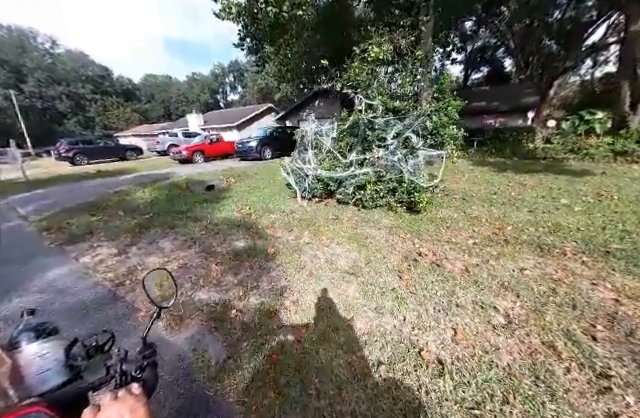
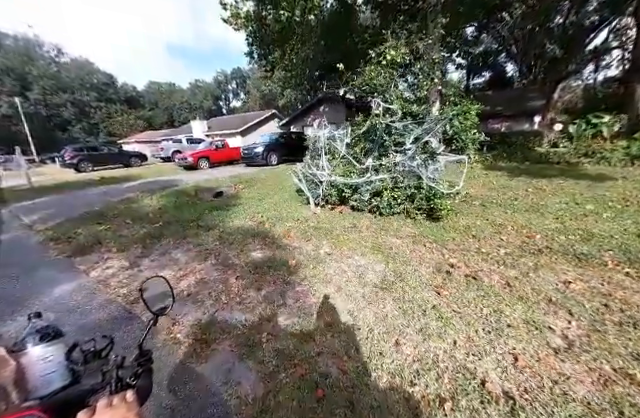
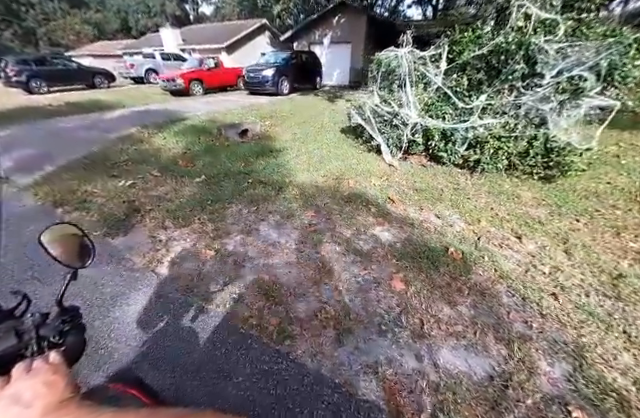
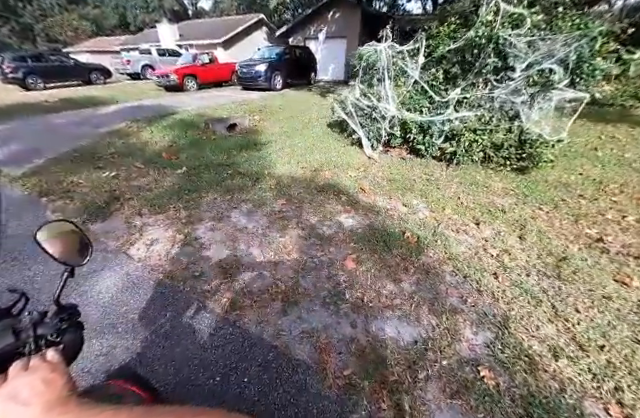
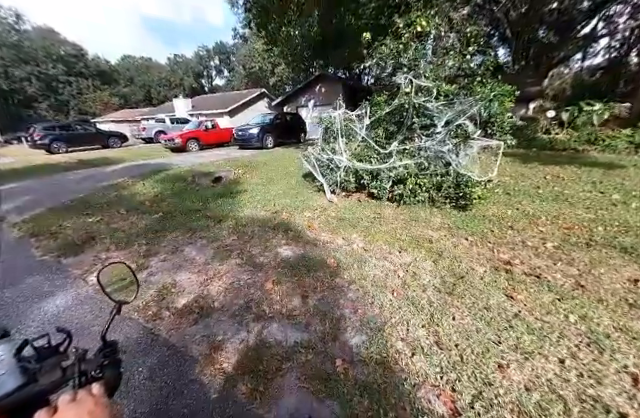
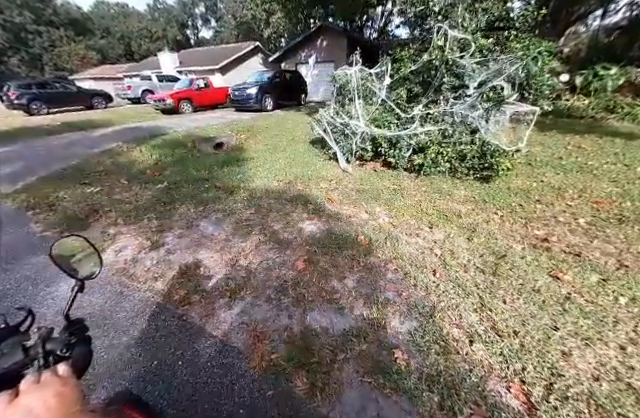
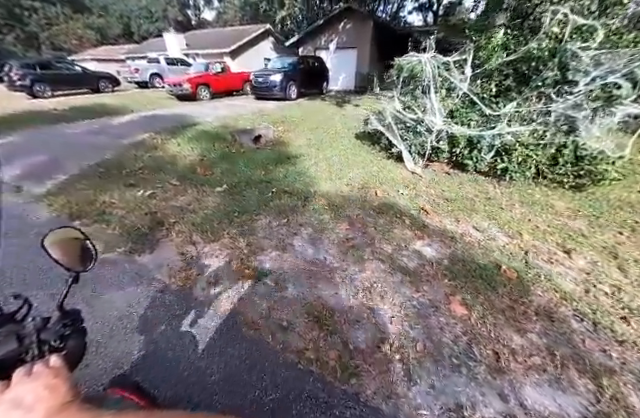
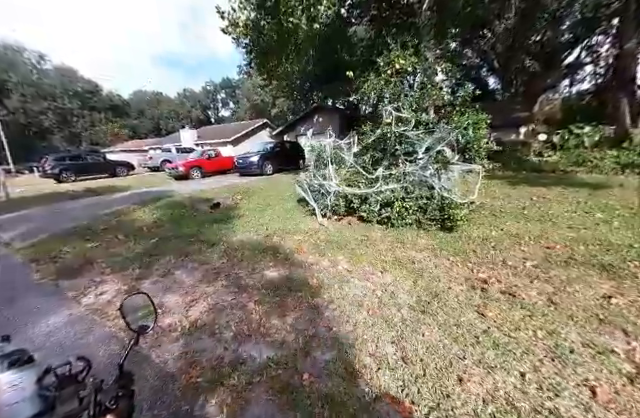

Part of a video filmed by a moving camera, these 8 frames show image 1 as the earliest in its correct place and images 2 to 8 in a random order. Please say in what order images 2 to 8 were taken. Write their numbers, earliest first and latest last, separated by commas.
2, 8, 5, 6, 4, 3, 7
